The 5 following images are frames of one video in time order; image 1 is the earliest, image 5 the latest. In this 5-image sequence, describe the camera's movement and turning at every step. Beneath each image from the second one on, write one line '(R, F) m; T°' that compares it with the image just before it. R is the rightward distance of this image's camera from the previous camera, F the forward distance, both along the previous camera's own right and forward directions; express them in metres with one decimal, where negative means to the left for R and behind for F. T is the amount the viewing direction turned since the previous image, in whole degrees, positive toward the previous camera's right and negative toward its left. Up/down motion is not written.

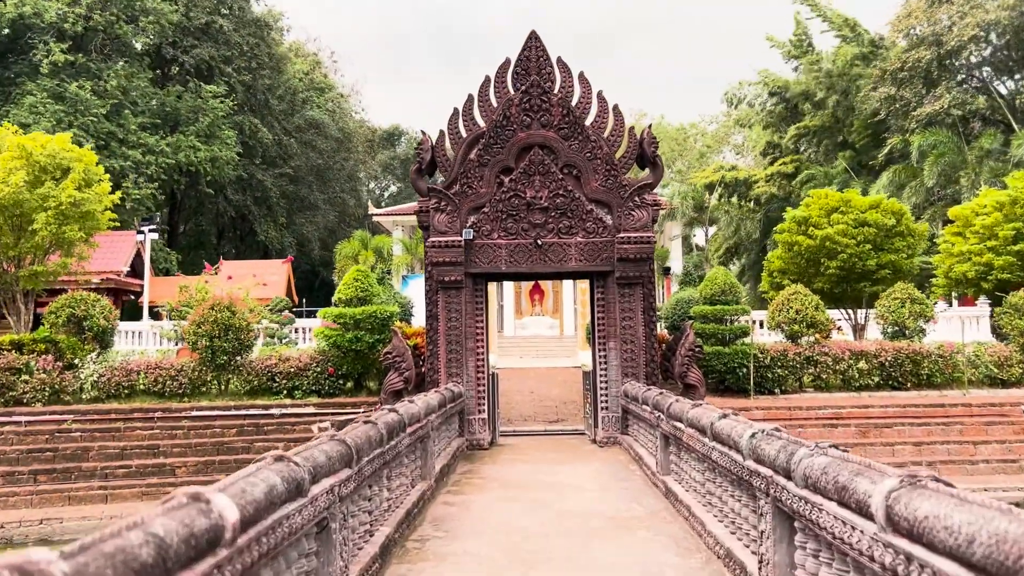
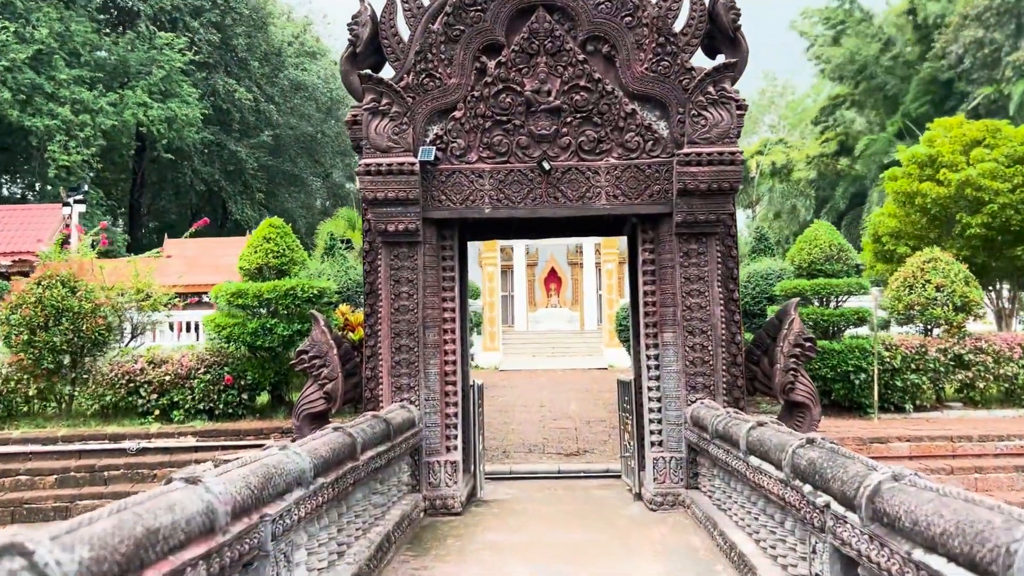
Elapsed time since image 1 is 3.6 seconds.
(+0.2, +3.7) m; -1°
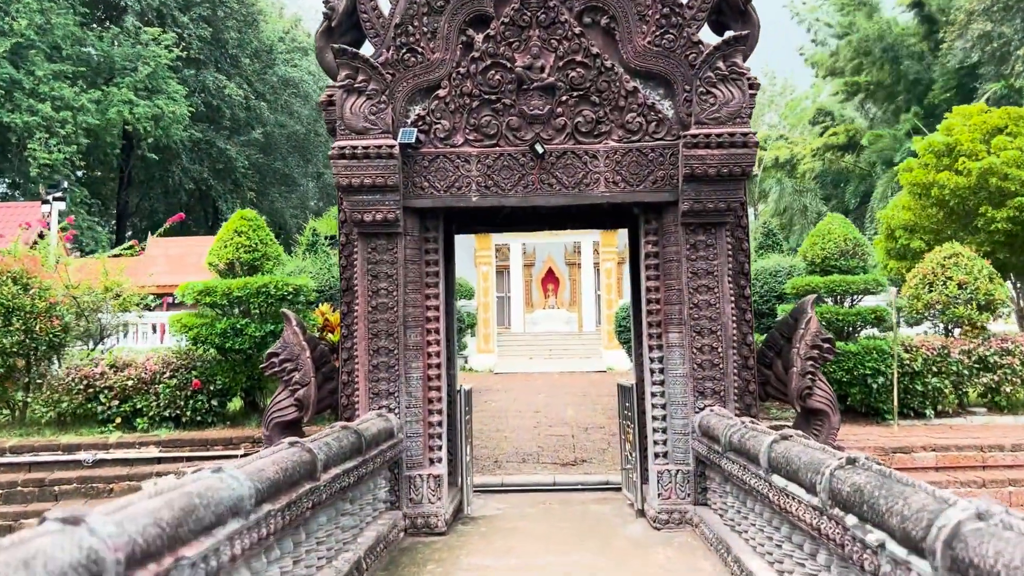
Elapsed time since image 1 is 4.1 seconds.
(+0.1, +0.5) m; 0°
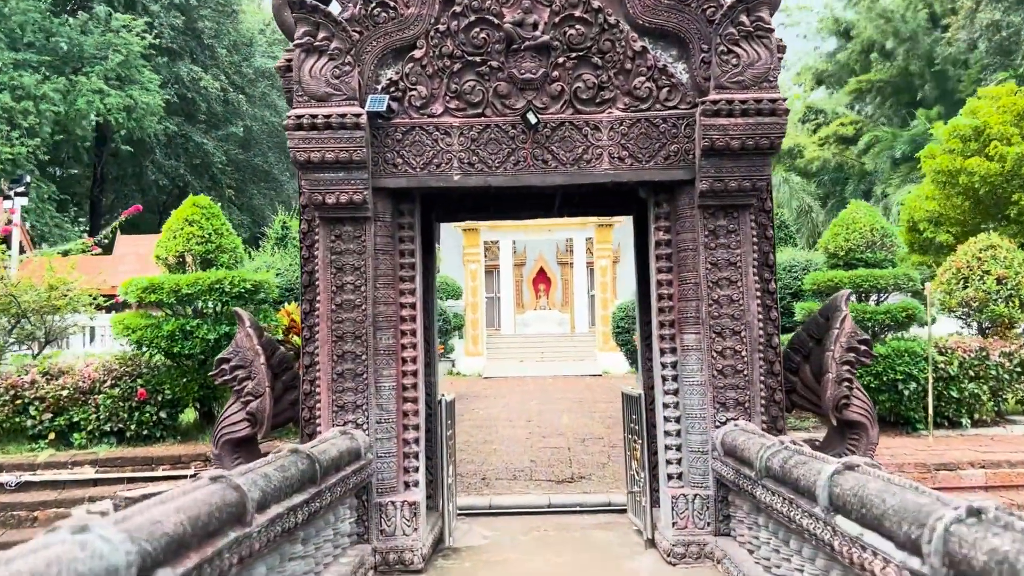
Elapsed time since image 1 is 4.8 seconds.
(0.0, +0.7) m; +1°
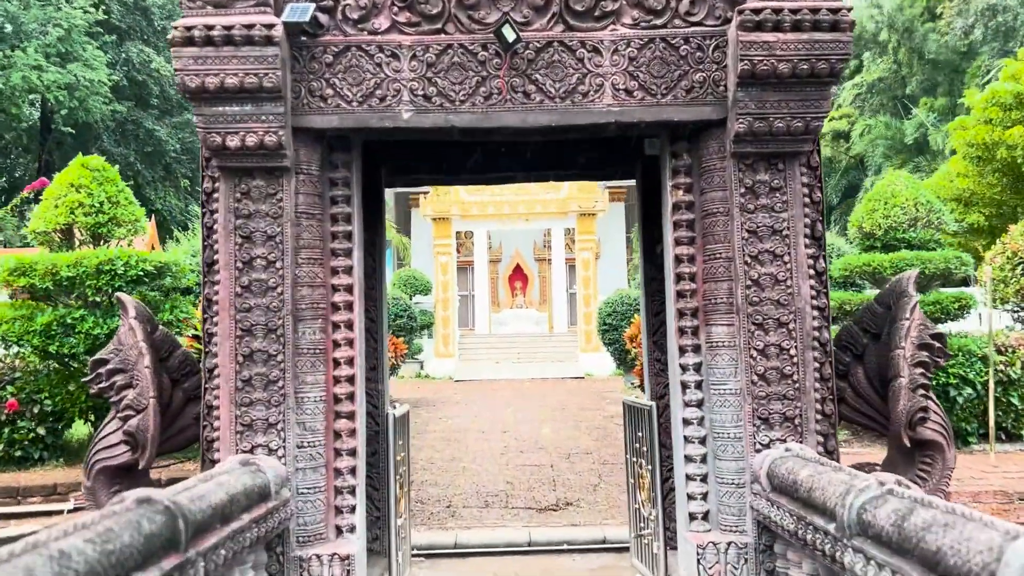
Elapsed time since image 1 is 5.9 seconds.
(0.0, +1.1) m; +2°
